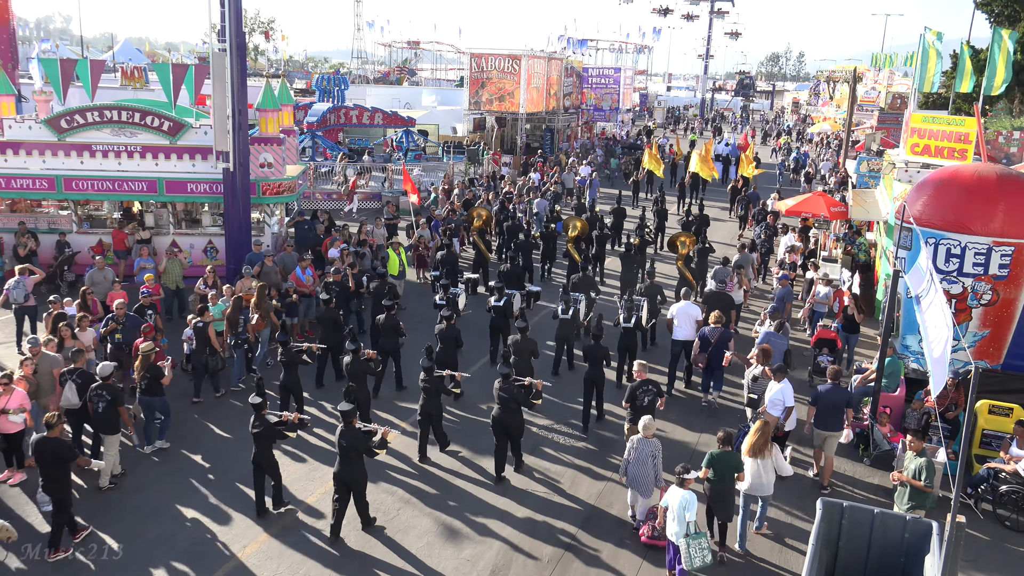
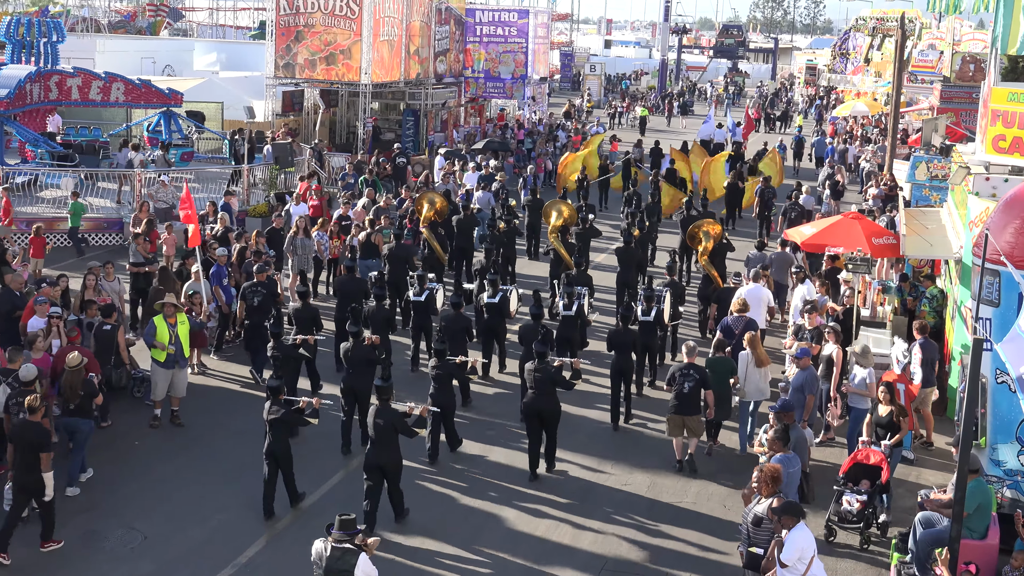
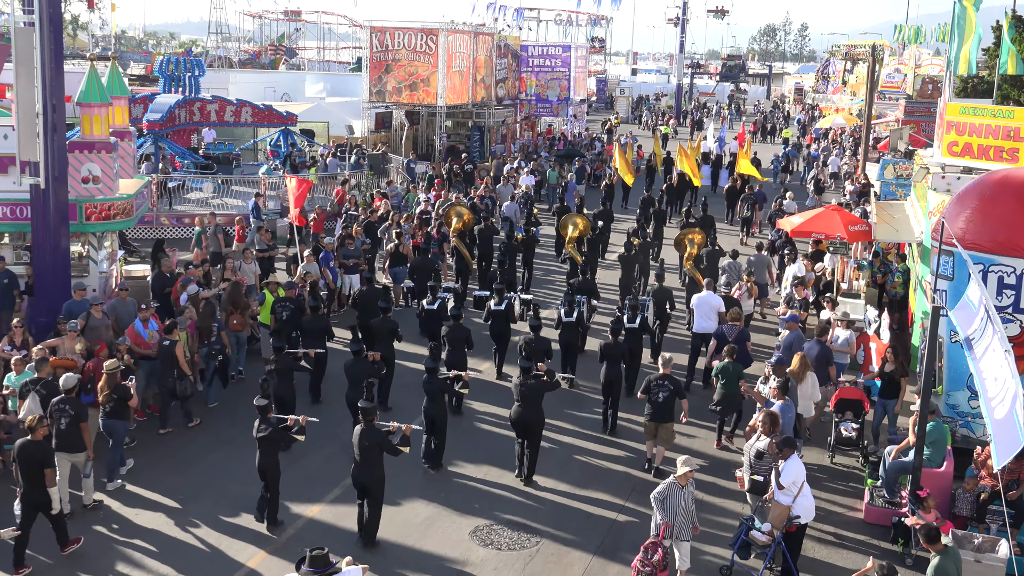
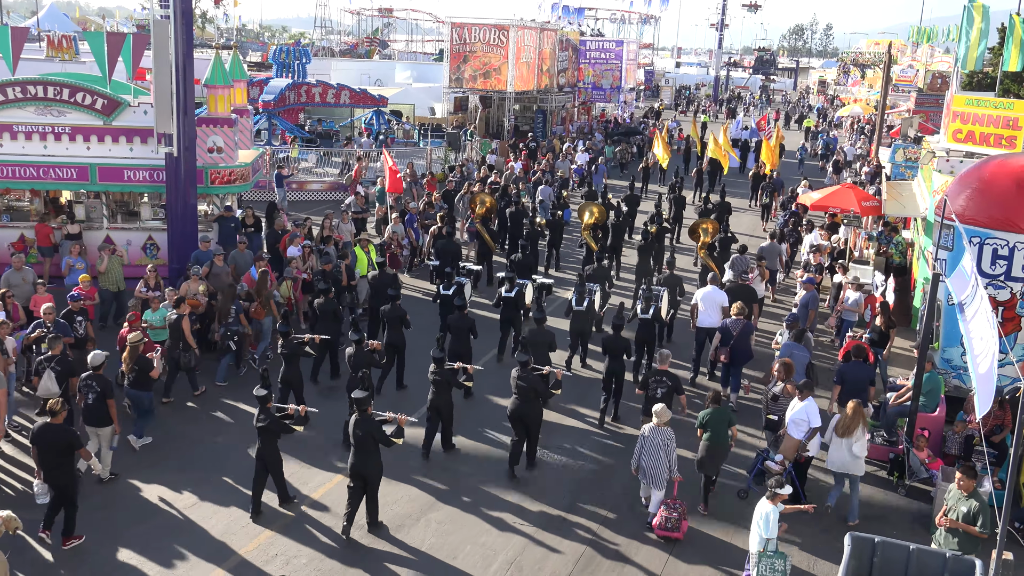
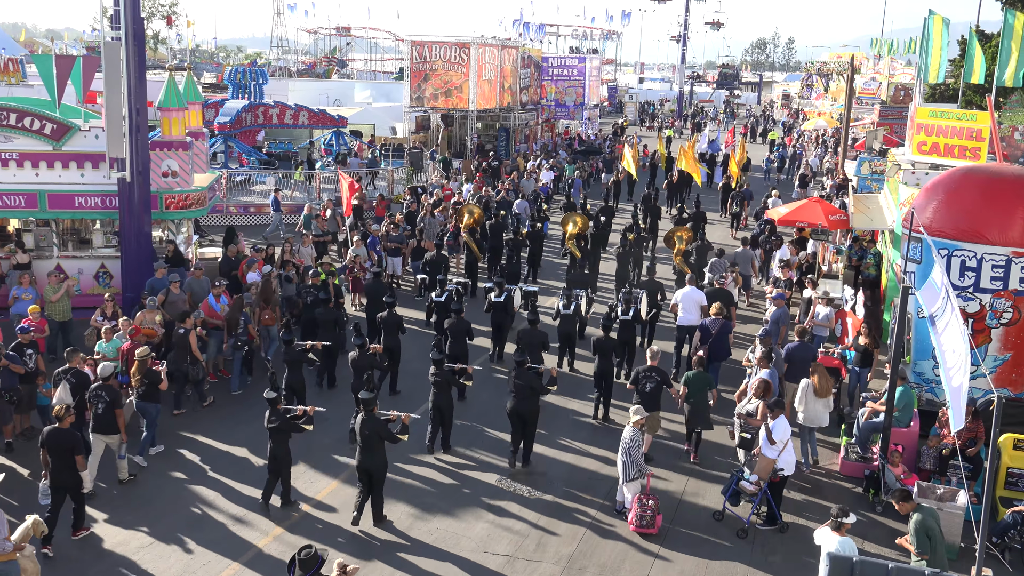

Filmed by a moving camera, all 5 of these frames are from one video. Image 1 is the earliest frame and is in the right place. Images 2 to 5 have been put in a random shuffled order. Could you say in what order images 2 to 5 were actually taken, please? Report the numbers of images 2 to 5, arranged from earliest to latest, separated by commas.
4, 5, 3, 2
